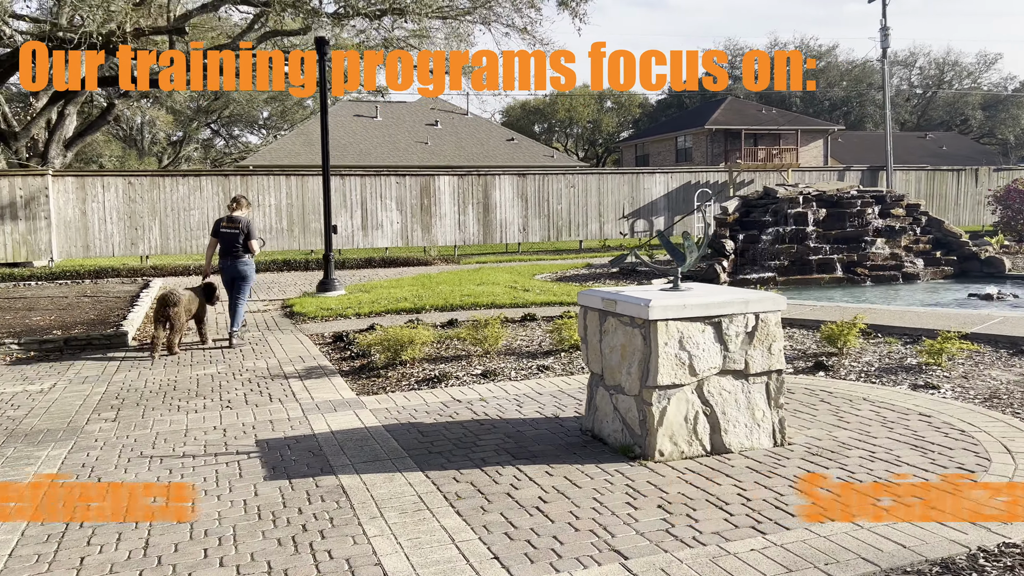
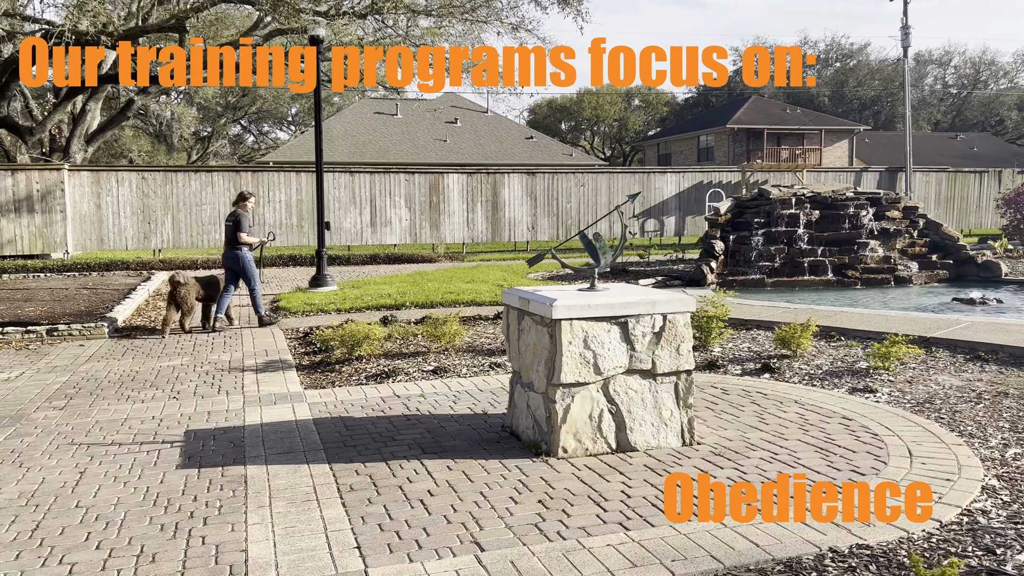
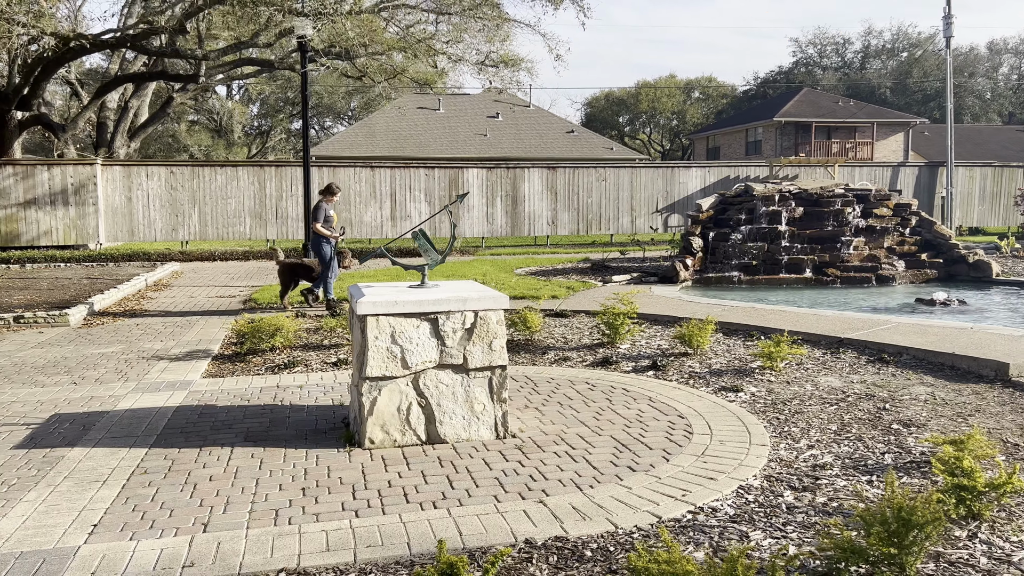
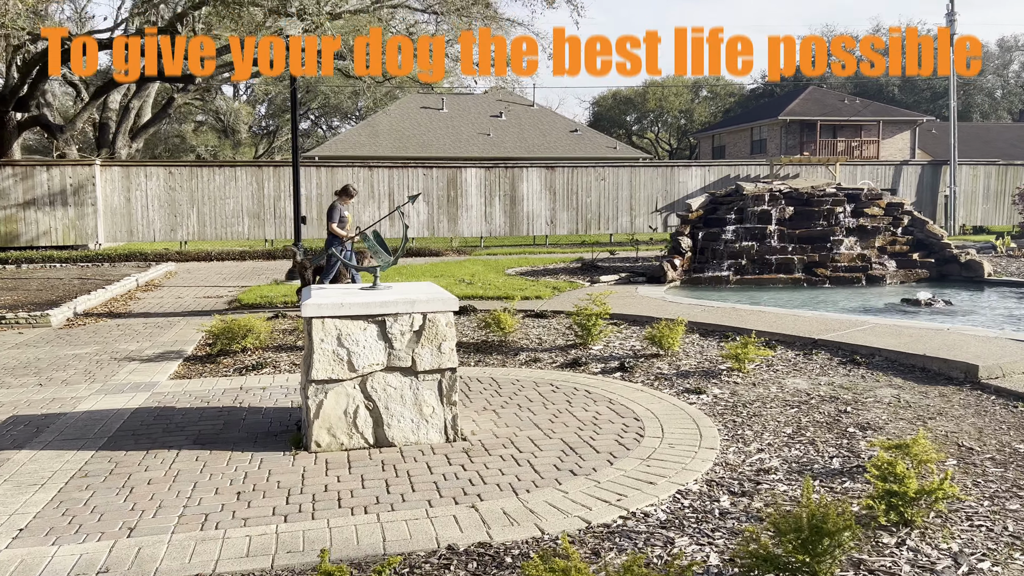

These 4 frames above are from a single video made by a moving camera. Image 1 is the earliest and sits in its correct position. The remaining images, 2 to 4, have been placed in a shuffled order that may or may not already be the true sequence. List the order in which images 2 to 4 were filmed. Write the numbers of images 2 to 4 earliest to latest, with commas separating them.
2, 3, 4
